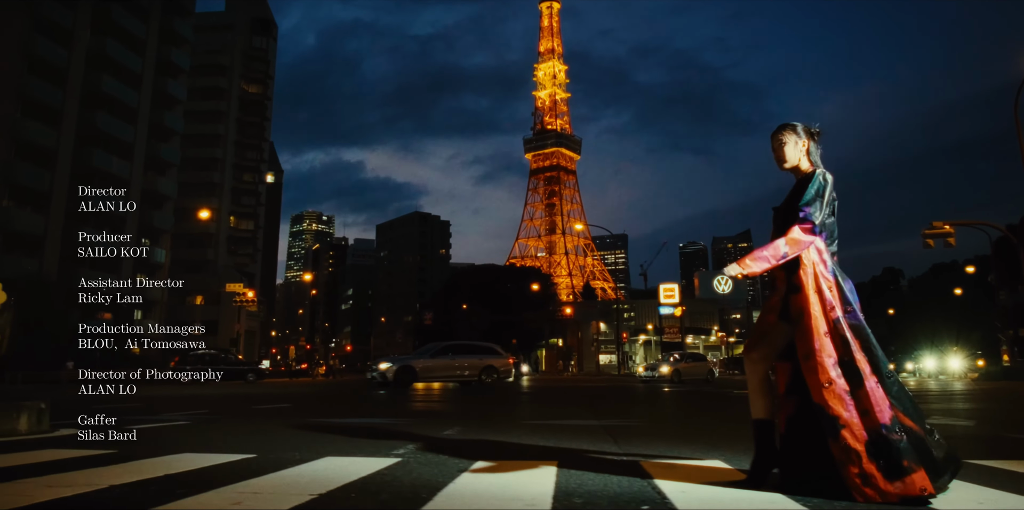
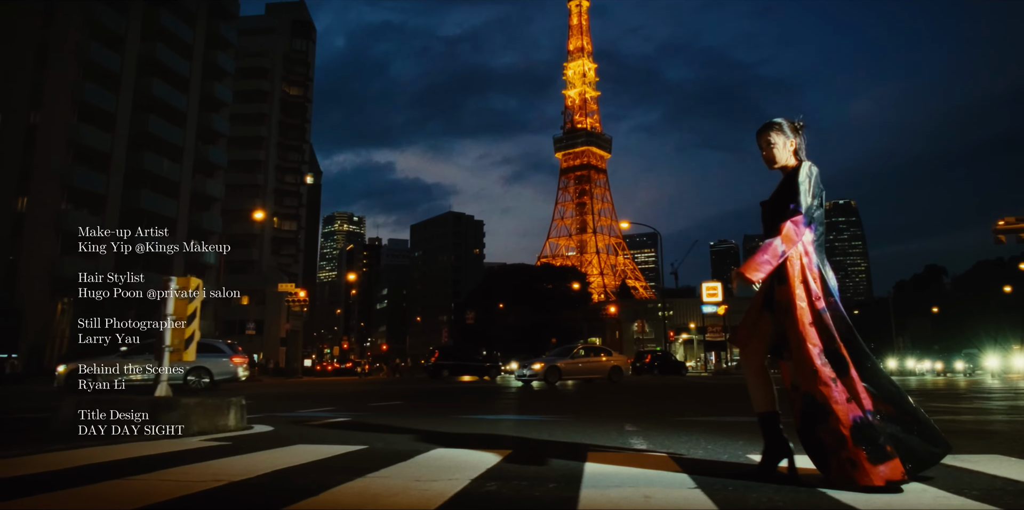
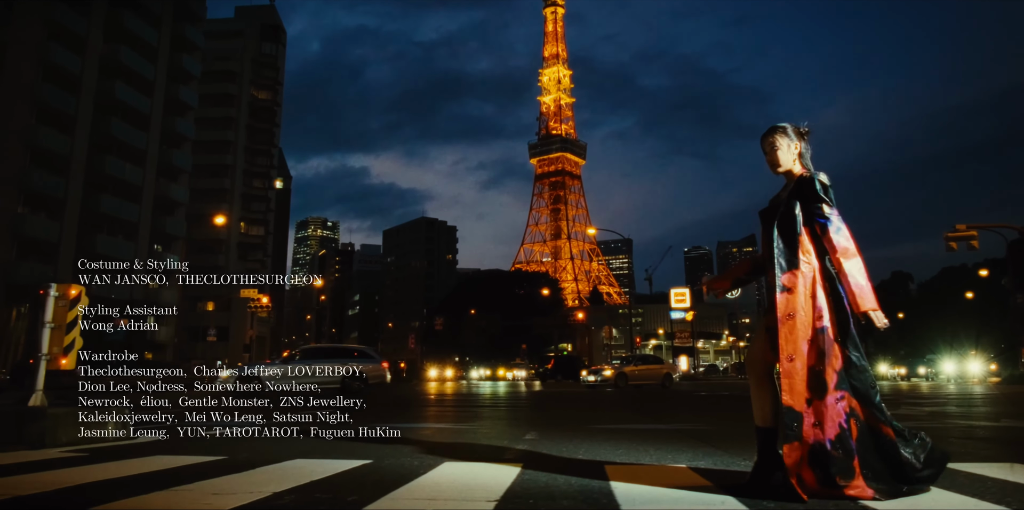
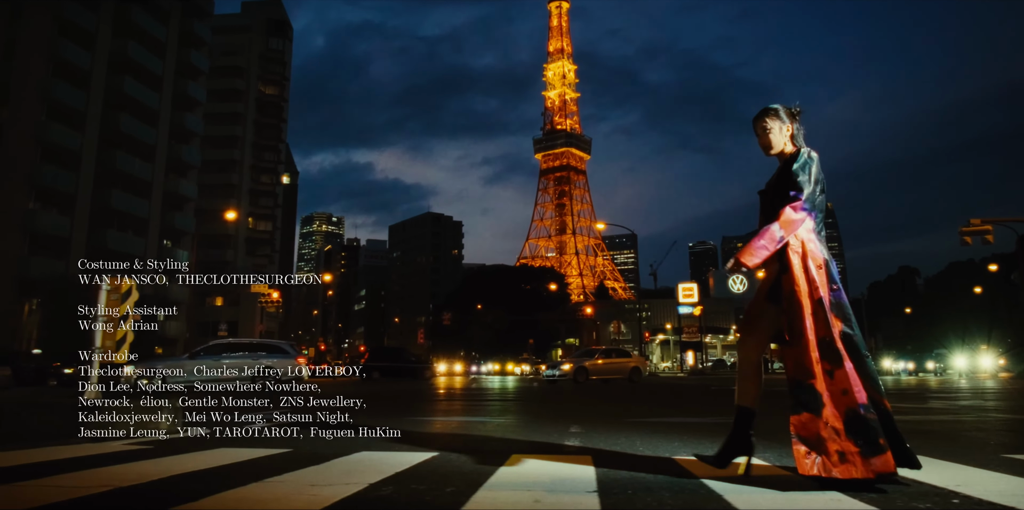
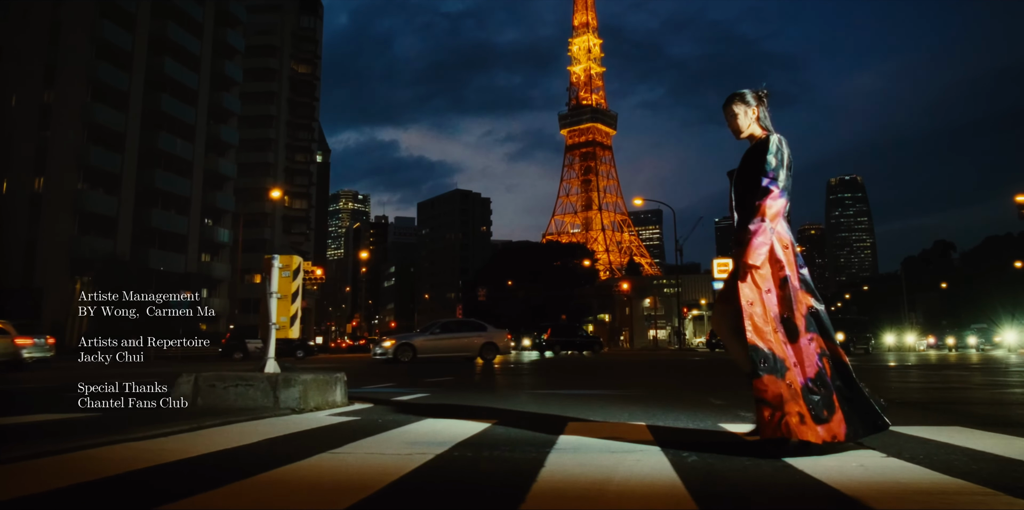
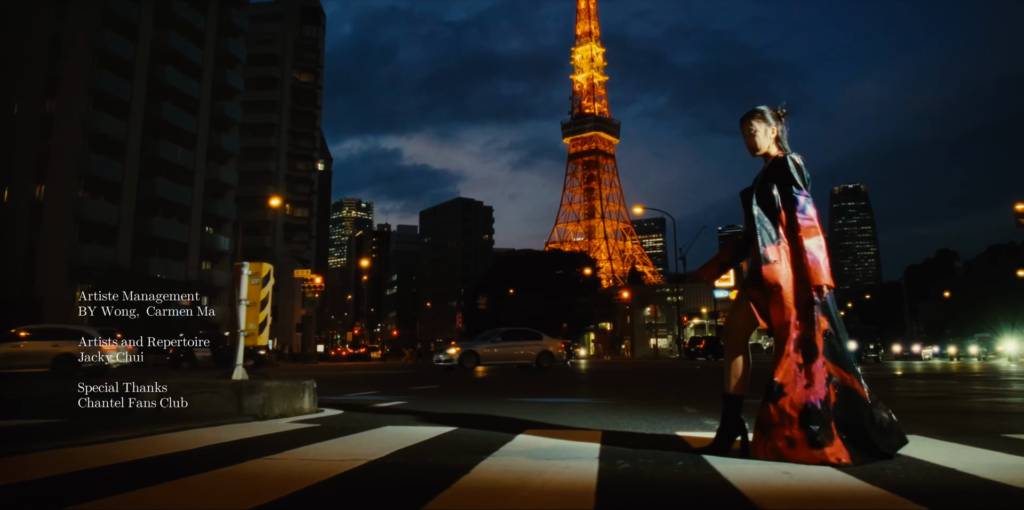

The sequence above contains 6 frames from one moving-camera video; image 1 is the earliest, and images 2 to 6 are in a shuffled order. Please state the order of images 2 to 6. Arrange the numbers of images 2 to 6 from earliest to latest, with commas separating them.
3, 4, 2, 6, 5
